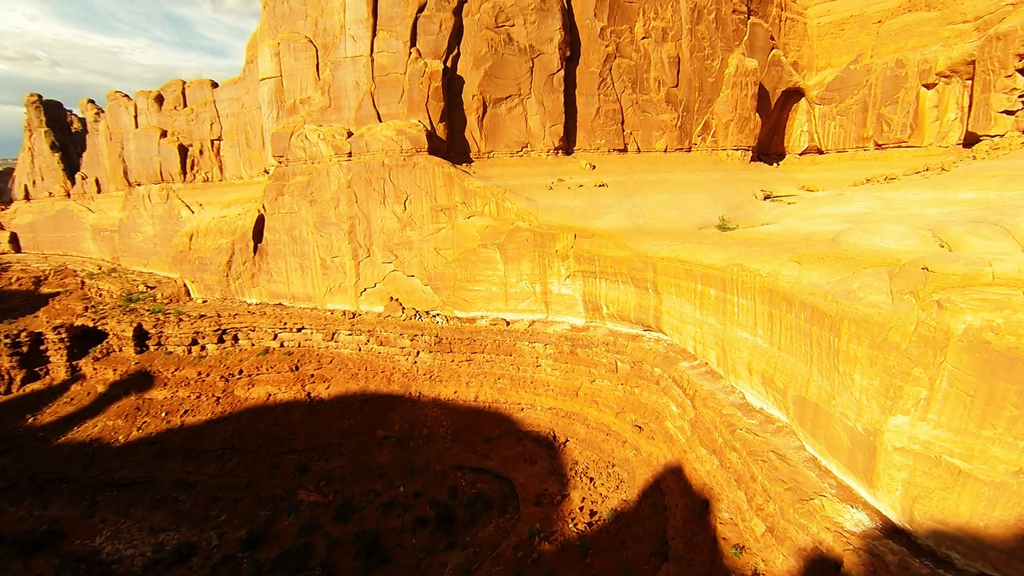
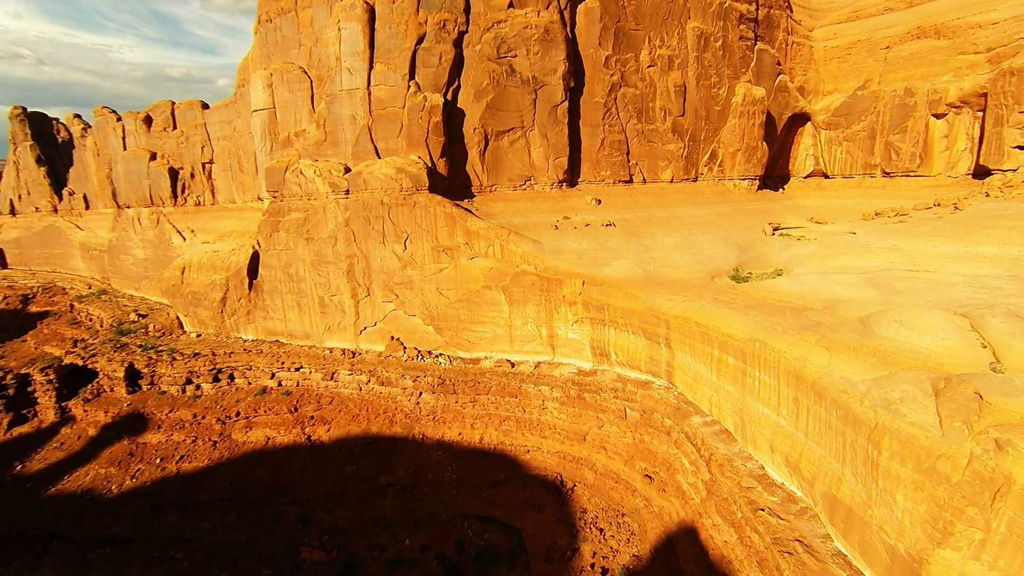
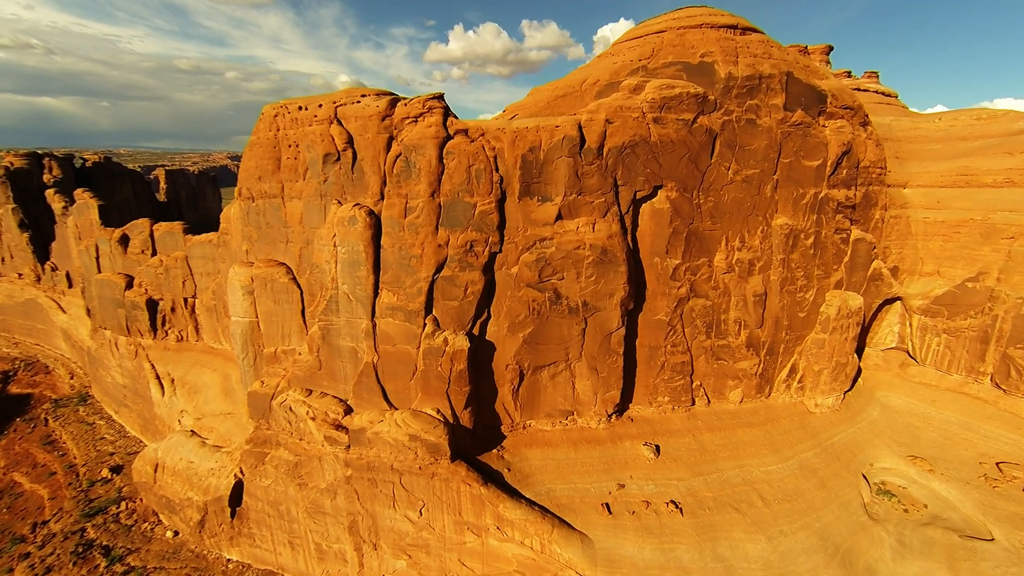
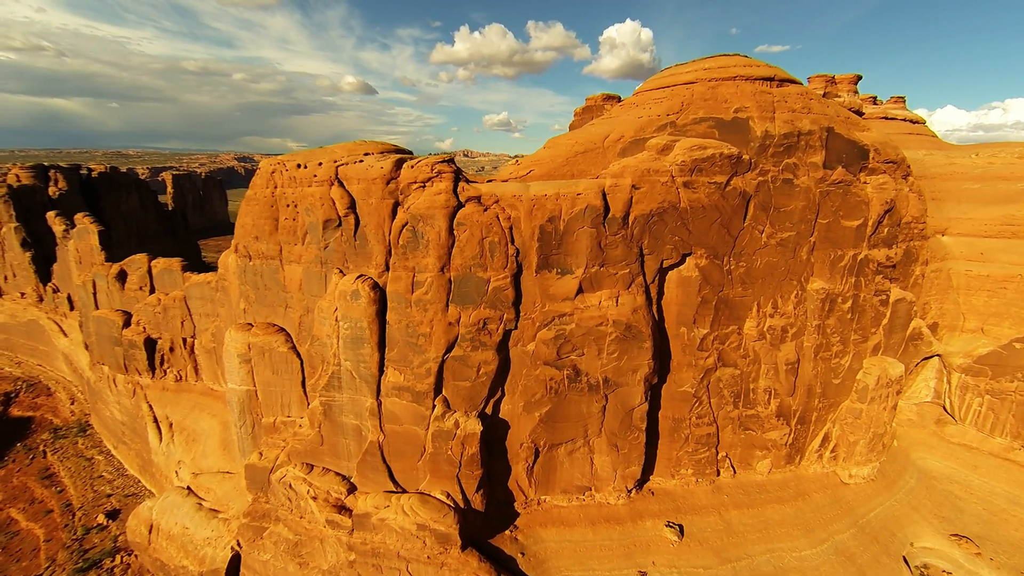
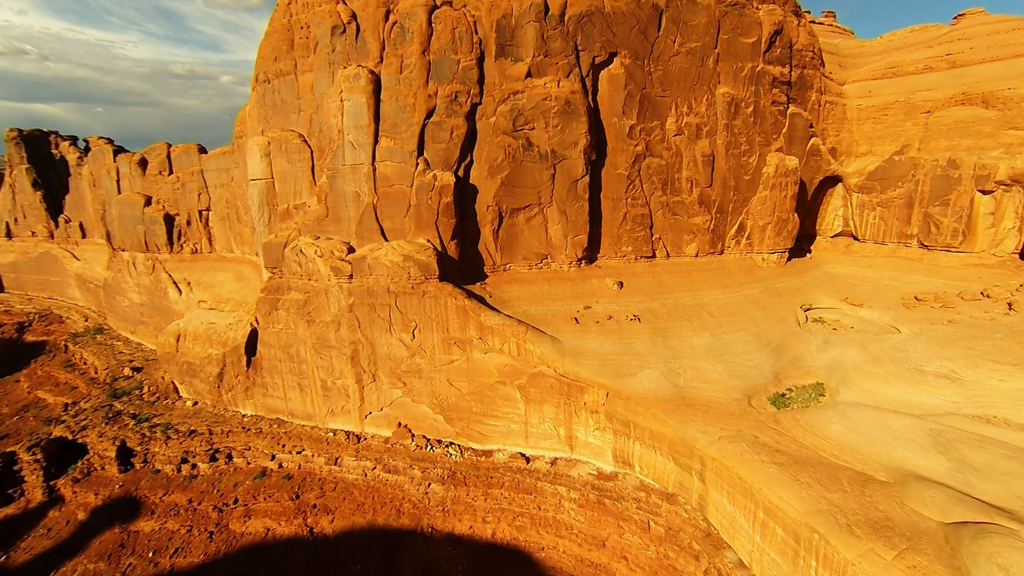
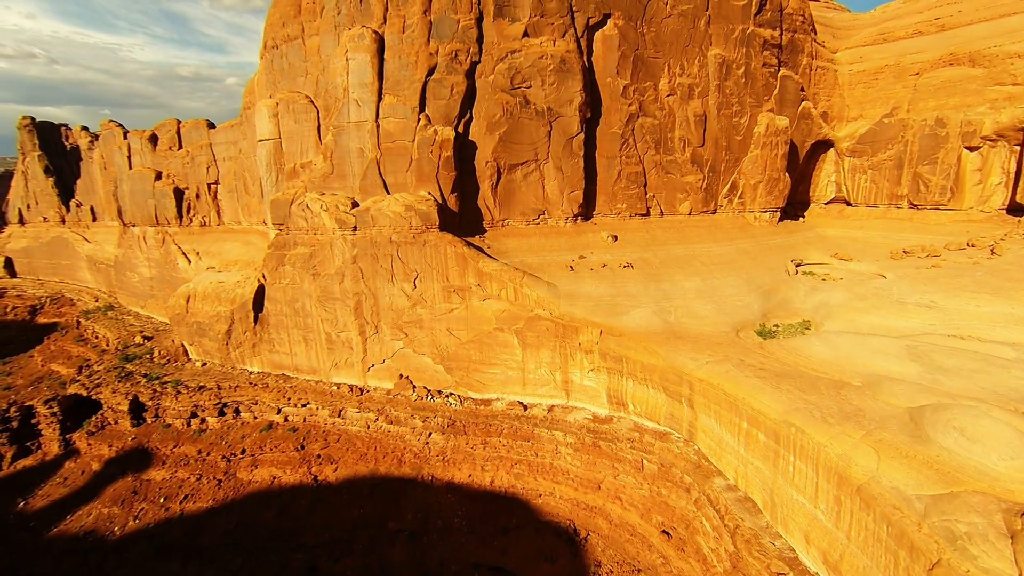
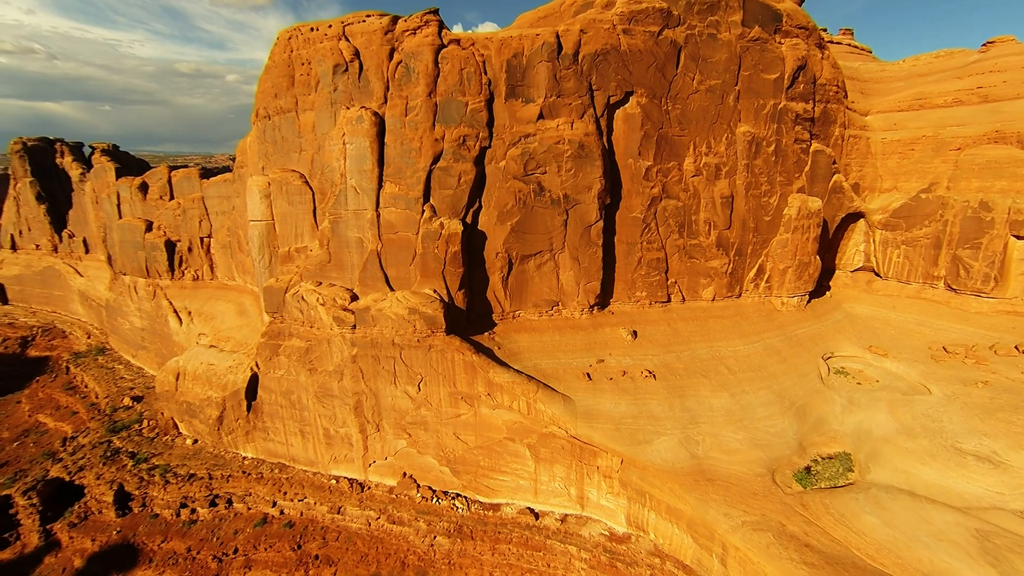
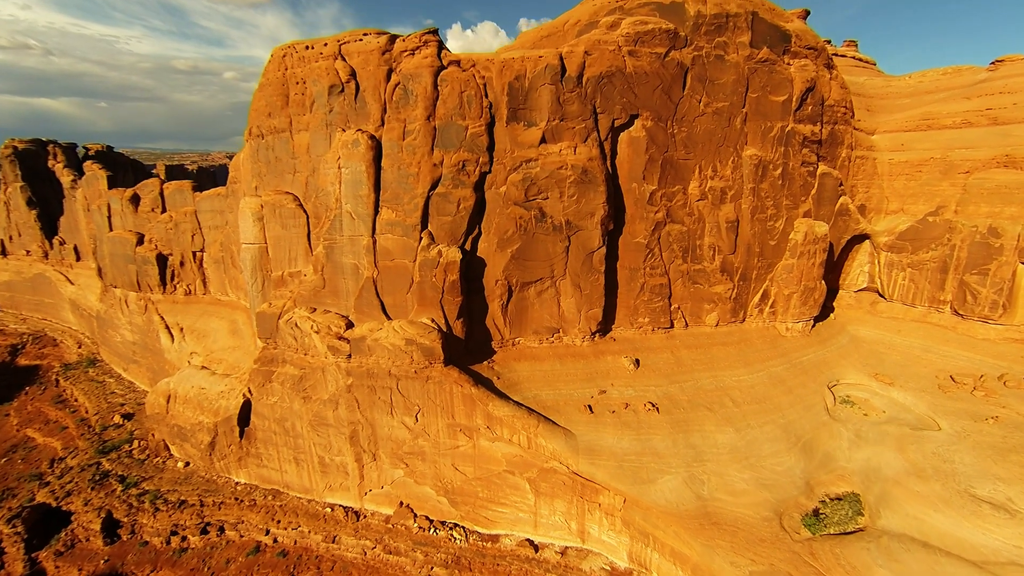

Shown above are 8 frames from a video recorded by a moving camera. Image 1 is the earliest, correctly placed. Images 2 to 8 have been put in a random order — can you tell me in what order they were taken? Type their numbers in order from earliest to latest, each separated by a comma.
2, 6, 5, 7, 8, 3, 4
